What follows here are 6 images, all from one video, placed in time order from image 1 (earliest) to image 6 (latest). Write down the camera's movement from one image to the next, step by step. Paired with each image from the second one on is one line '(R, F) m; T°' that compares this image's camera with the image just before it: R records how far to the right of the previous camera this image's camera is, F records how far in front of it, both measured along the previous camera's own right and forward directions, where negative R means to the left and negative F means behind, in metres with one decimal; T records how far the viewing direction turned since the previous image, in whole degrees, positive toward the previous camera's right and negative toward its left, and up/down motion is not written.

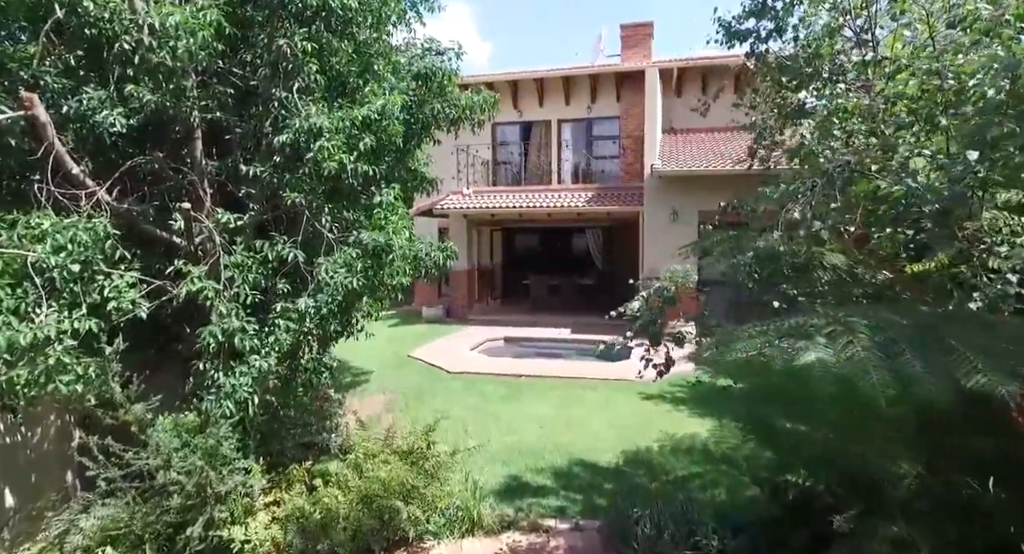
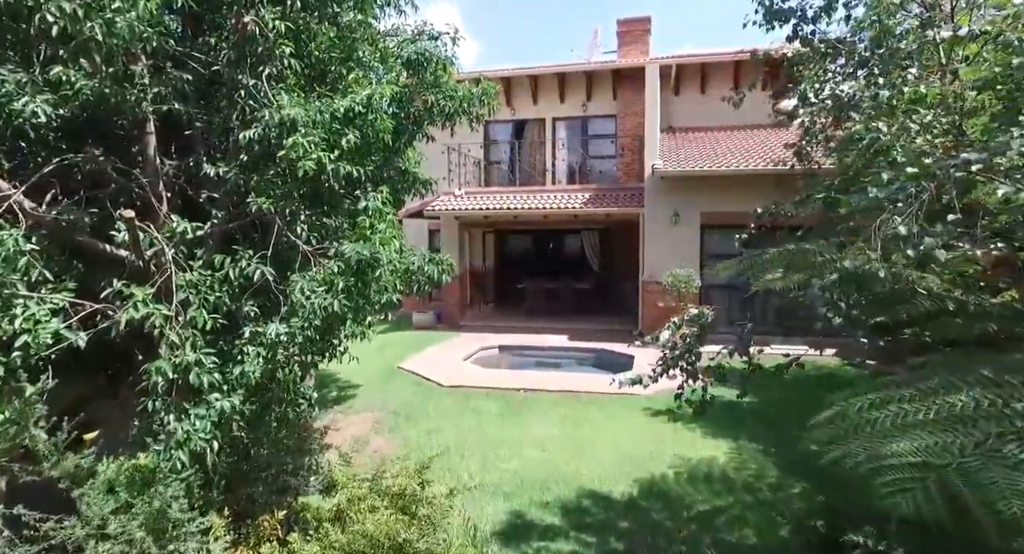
(-0.1, +0.7) m; +1°
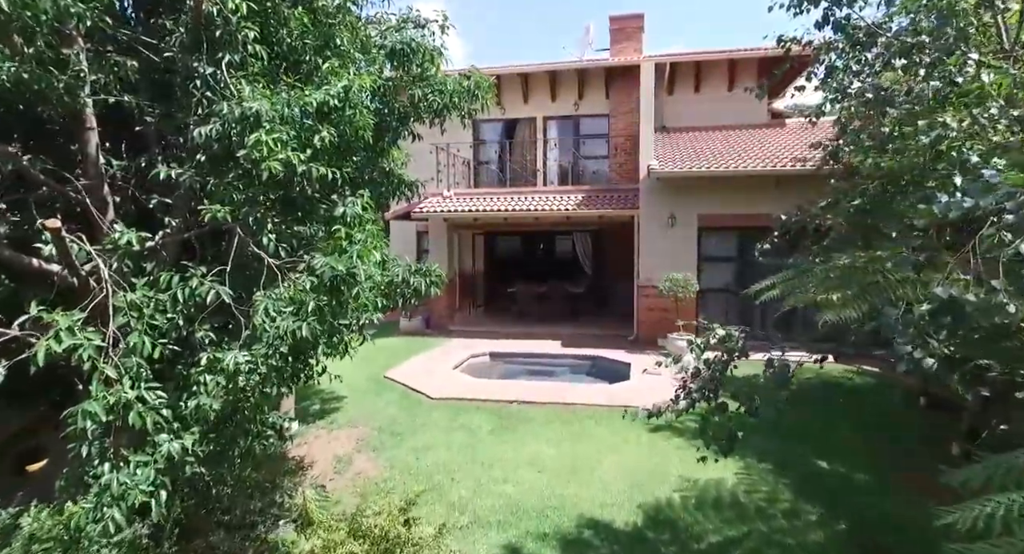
(-0.1, +0.5) m; +1°
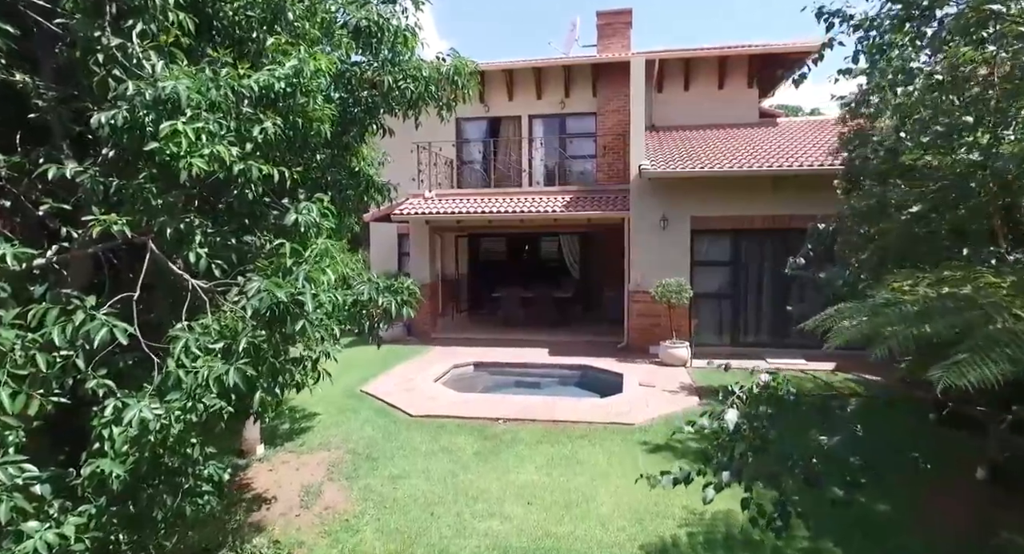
(0.0, +0.7) m; +2°
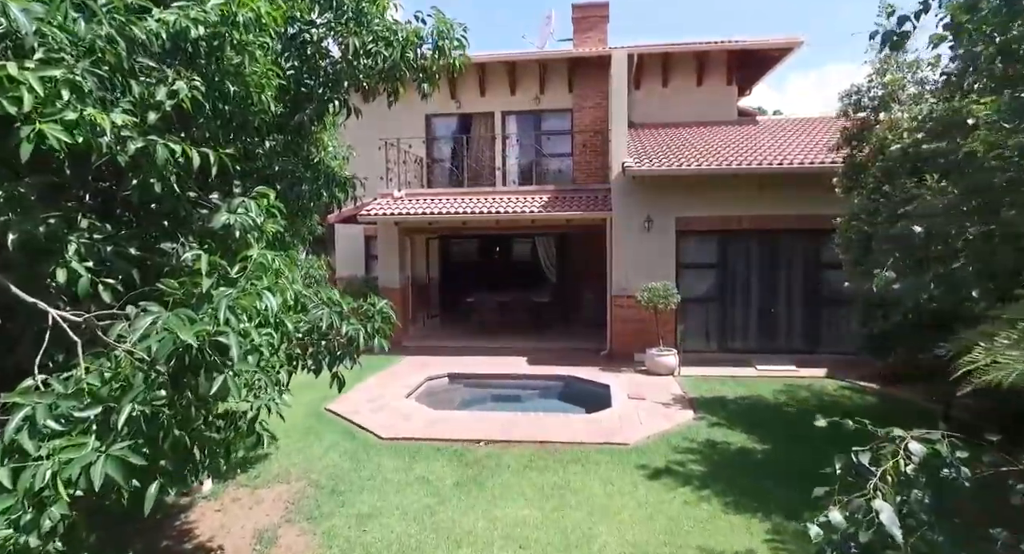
(-0.2, +0.8) m; +3°
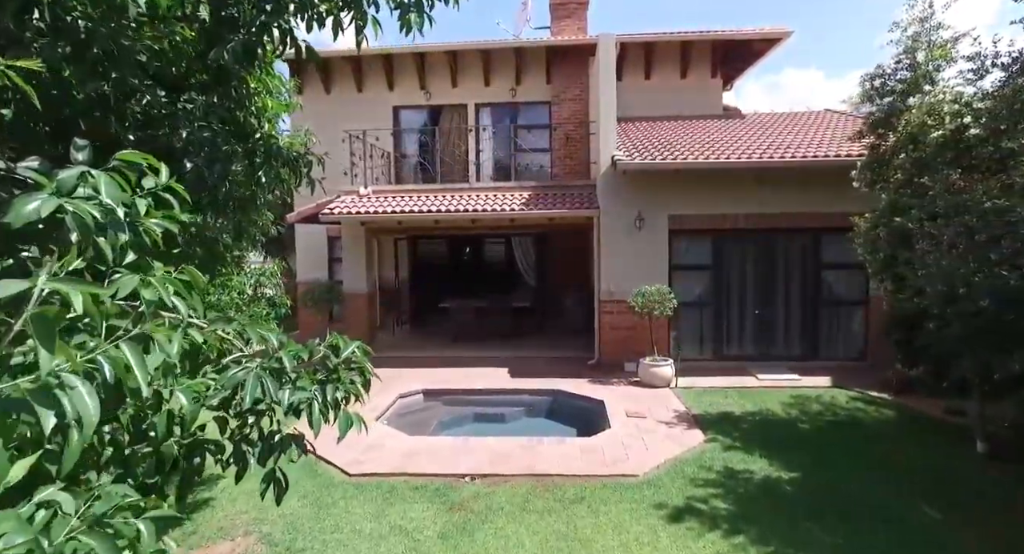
(-0.3, +1.1) m; +3°
